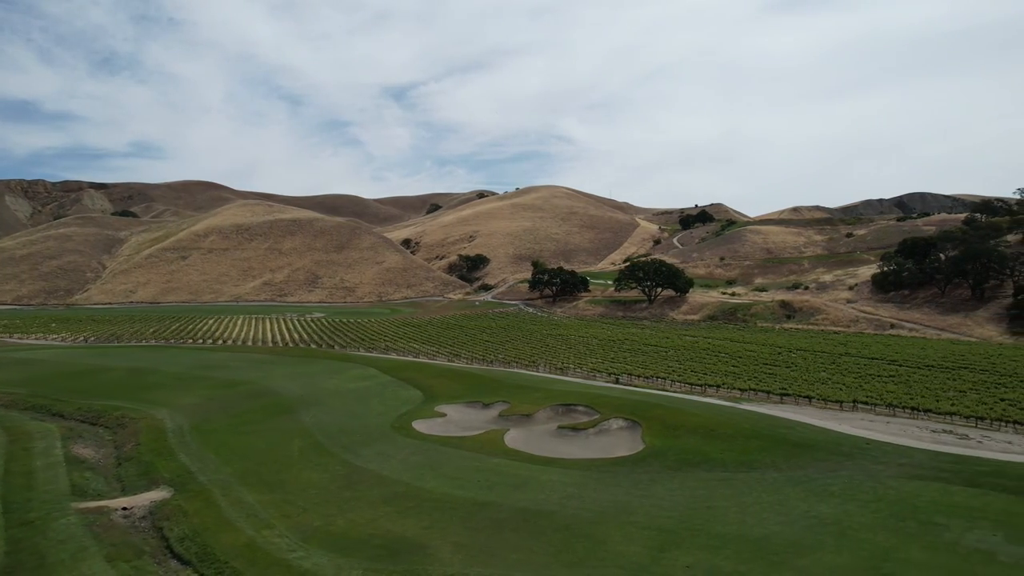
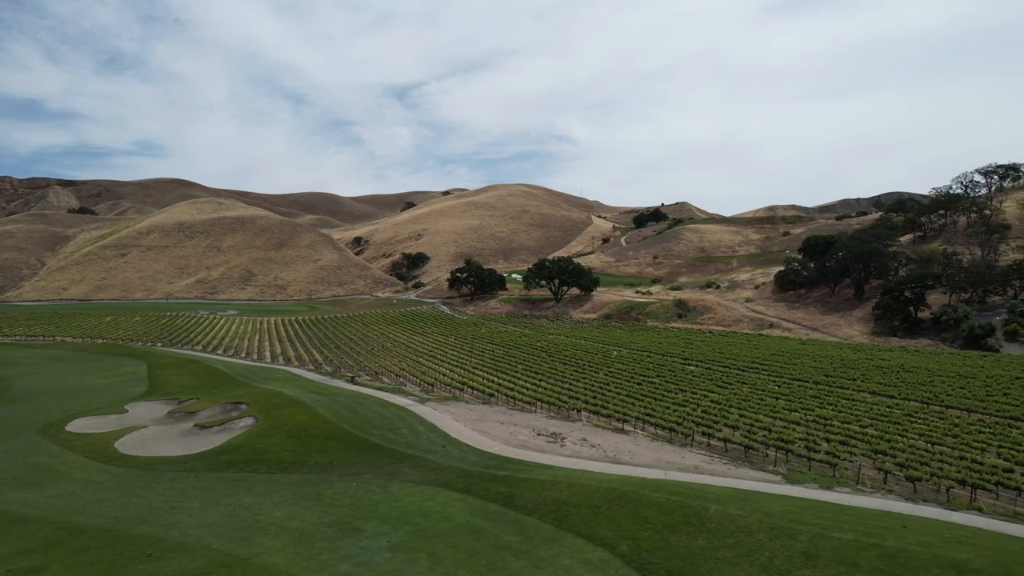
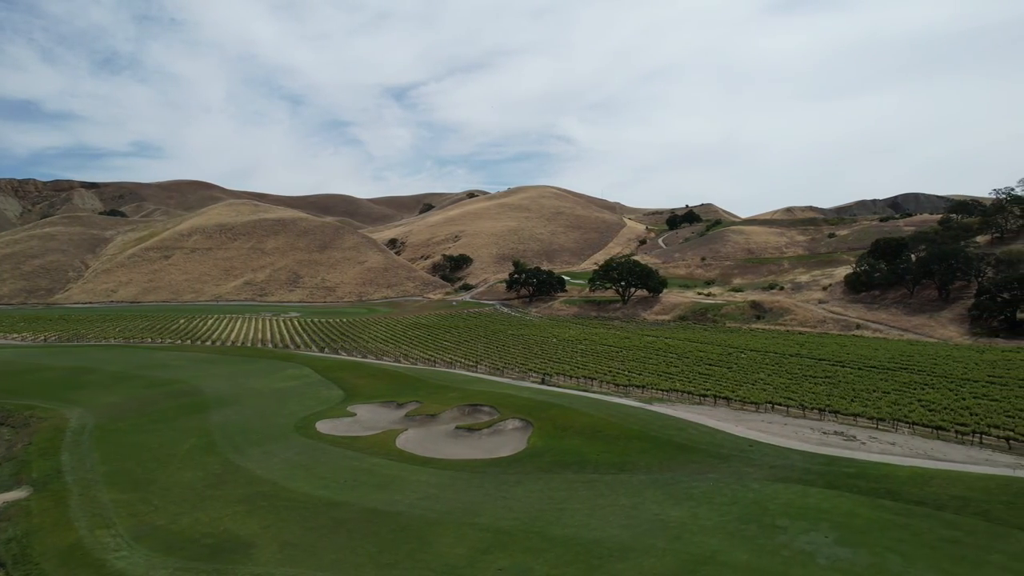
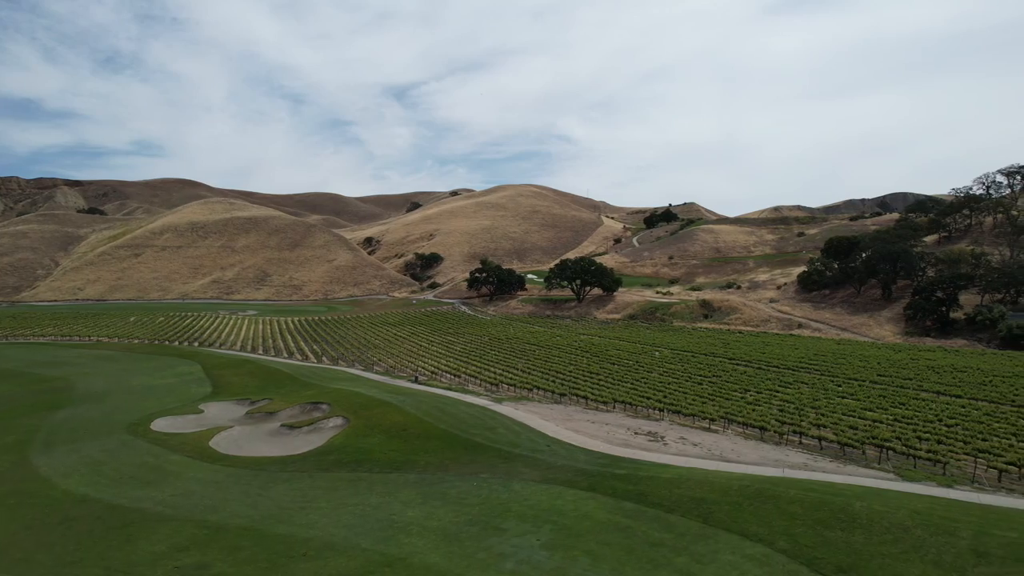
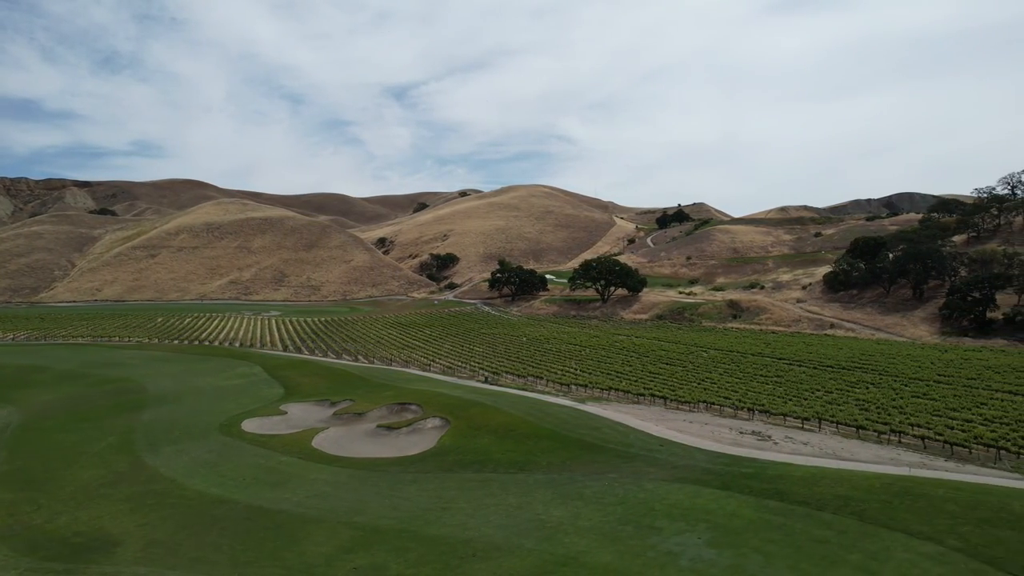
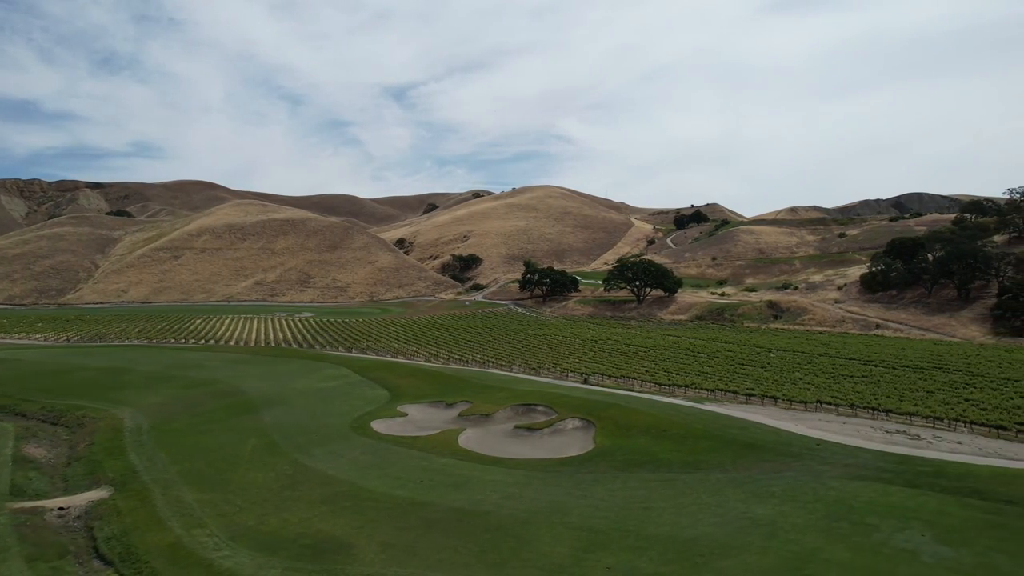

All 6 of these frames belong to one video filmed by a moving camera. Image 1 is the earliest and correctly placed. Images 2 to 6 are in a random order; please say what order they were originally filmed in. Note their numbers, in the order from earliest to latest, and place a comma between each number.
6, 3, 5, 4, 2
